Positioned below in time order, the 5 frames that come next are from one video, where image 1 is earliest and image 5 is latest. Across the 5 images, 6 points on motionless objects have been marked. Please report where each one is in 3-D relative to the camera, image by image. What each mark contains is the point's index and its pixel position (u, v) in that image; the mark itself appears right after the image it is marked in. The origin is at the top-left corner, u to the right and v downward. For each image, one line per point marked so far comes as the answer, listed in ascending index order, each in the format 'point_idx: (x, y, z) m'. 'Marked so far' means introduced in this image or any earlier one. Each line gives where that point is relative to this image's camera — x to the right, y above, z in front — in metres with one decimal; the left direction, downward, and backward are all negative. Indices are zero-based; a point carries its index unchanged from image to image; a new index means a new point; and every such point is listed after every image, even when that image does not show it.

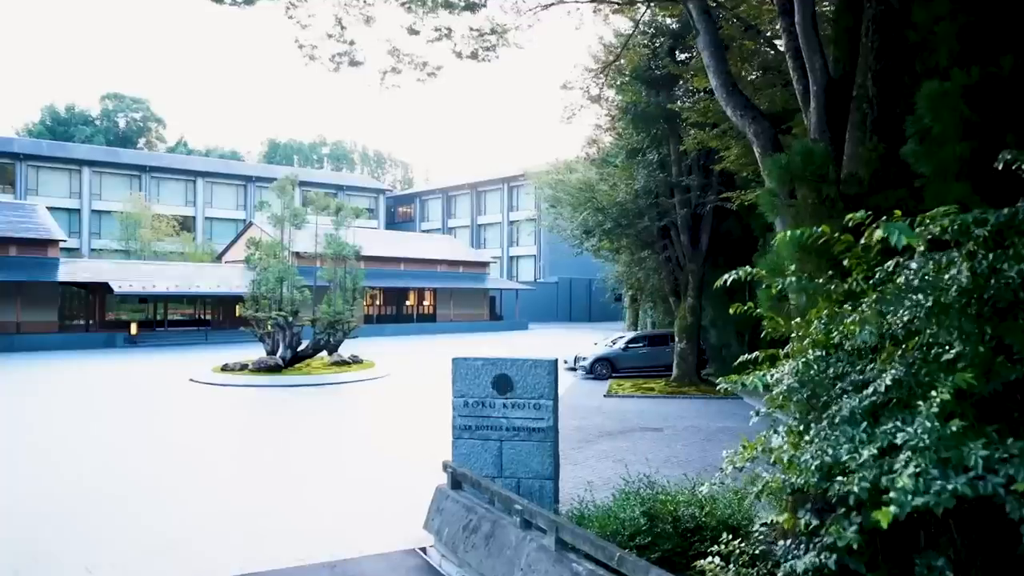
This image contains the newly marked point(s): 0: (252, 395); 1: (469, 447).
0: (-6.6, -2.7, +19.0) m
1: (-0.4, -1.5, +7.0) m
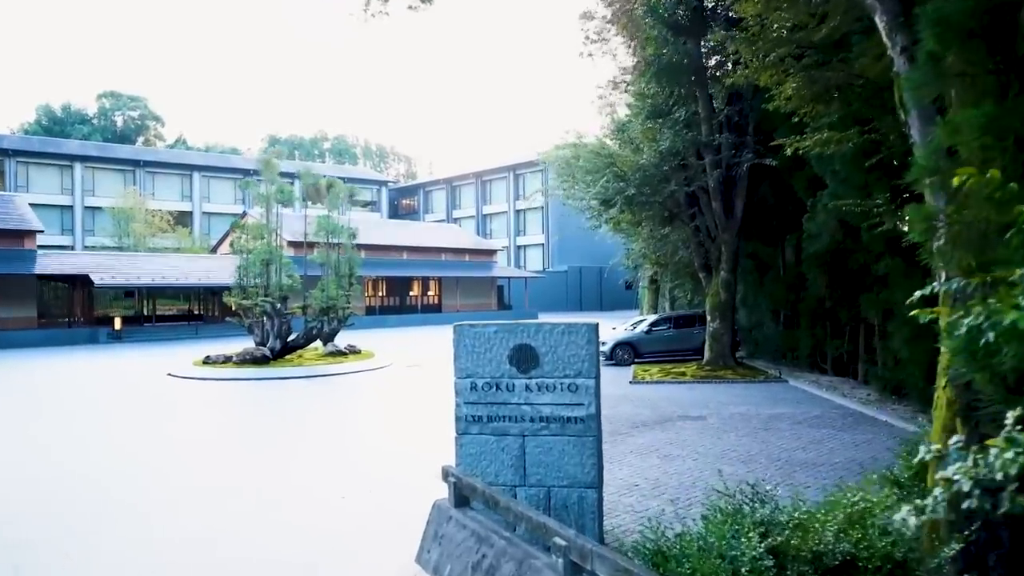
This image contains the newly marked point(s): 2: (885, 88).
0: (-6.3, -2.3, +17.1) m
1: (-0.2, -1.1, +5.1) m
2: (+4.6, +2.5, +9.2) m
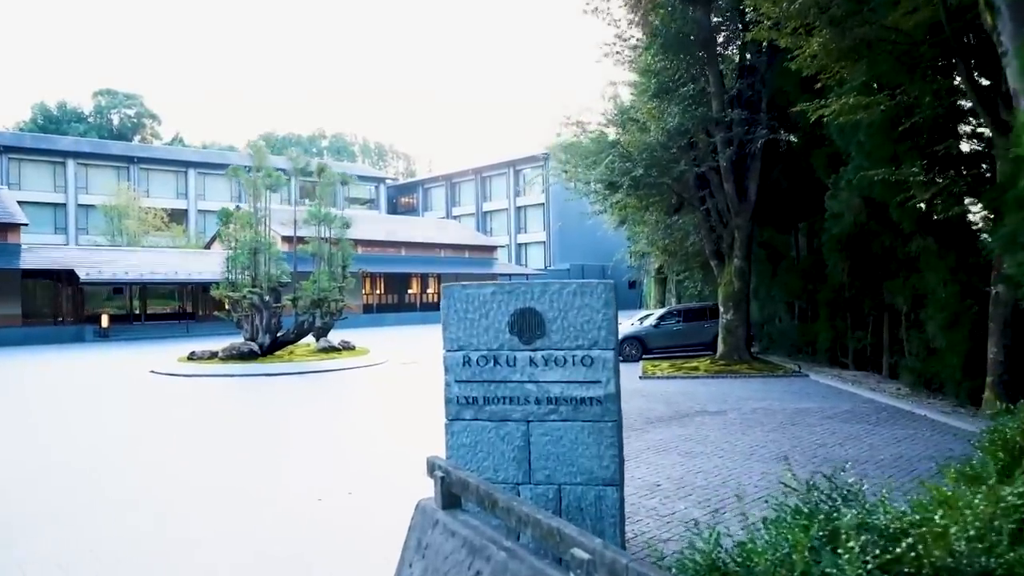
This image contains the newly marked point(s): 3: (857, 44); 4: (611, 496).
0: (-6.3, -2.1, +16.2) m
1: (-0.2, -0.8, +4.2) m
2: (+4.6, +2.8, +8.3) m
3: (+4.1, +2.8, +8.7) m
4: (+0.5, -1.1, +4.1) m
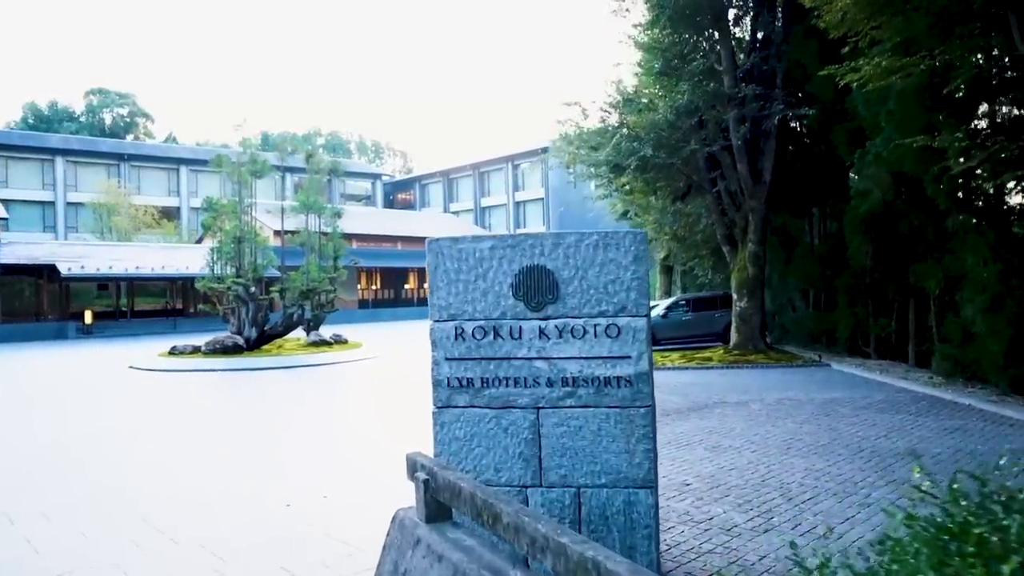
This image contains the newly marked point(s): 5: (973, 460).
0: (-6.3, -2.0, +15.4) m
1: (-0.2, -0.6, +3.4) m
2: (+4.6, +3.0, +7.5) m
3: (+4.0, +3.1, +7.9) m
4: (+0.6, -0.9, +3.2) m
5: (+3.5, -1.3, +5.7) m
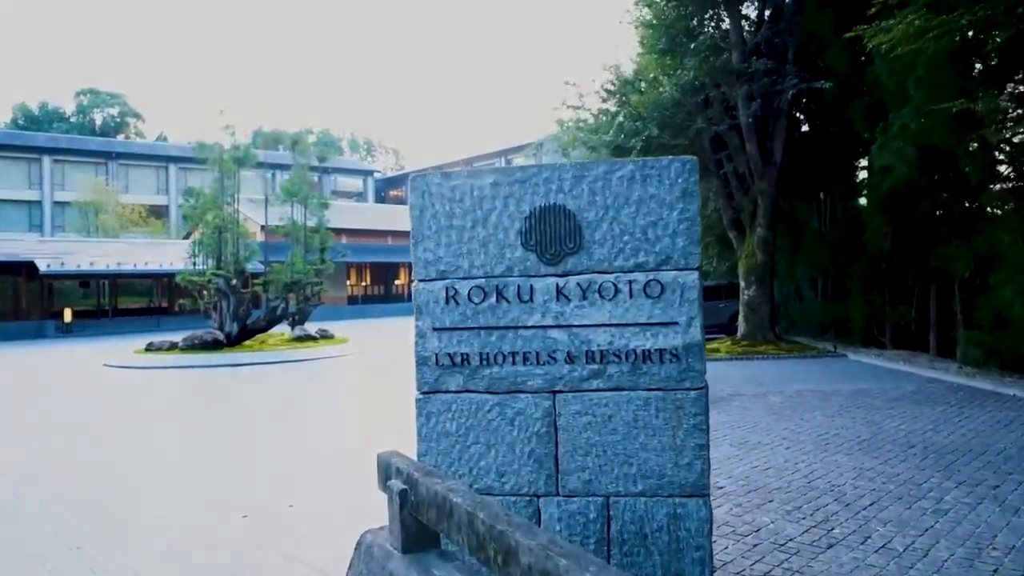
0: (-6.3, -1.8, +14.6) m
1: (-0.2, -0.4, +2.6) m
2: (+4.6, +3.2, +6.8) m
3: (+4.0, +3.3, +7.1) m
4: (+0.6, -0.7, +2.5) m
5: (+3.5, -1.1, +5.0) m
